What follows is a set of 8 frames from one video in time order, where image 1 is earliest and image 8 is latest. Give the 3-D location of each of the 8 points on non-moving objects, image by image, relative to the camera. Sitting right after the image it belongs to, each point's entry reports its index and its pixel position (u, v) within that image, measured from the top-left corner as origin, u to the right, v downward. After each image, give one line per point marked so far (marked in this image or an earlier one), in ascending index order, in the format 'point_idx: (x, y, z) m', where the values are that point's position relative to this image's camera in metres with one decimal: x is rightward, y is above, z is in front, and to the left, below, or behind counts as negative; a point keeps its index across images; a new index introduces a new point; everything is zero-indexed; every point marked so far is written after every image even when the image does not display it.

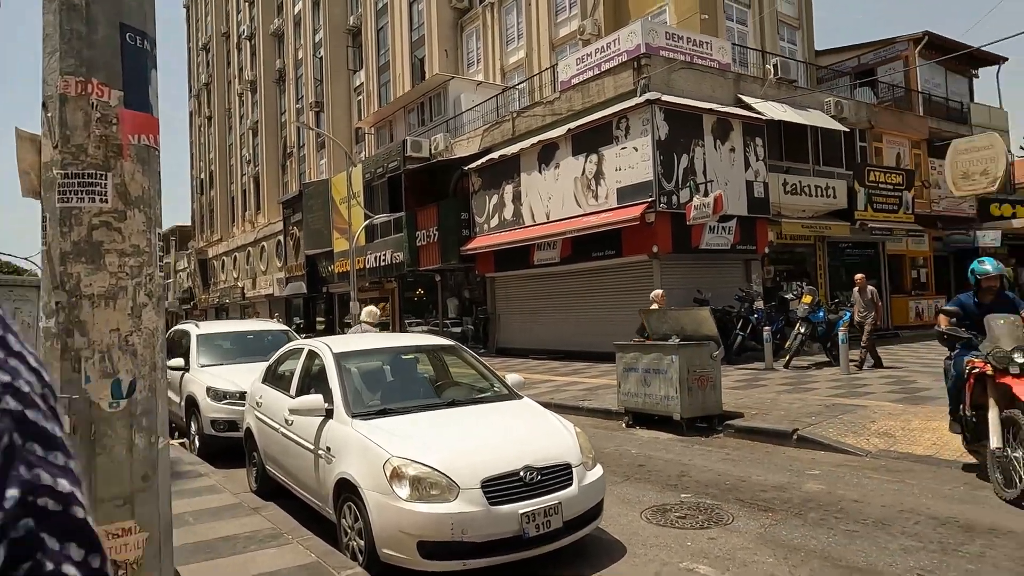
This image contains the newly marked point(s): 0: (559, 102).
0: (+1.4, +5.3, +19.1) m
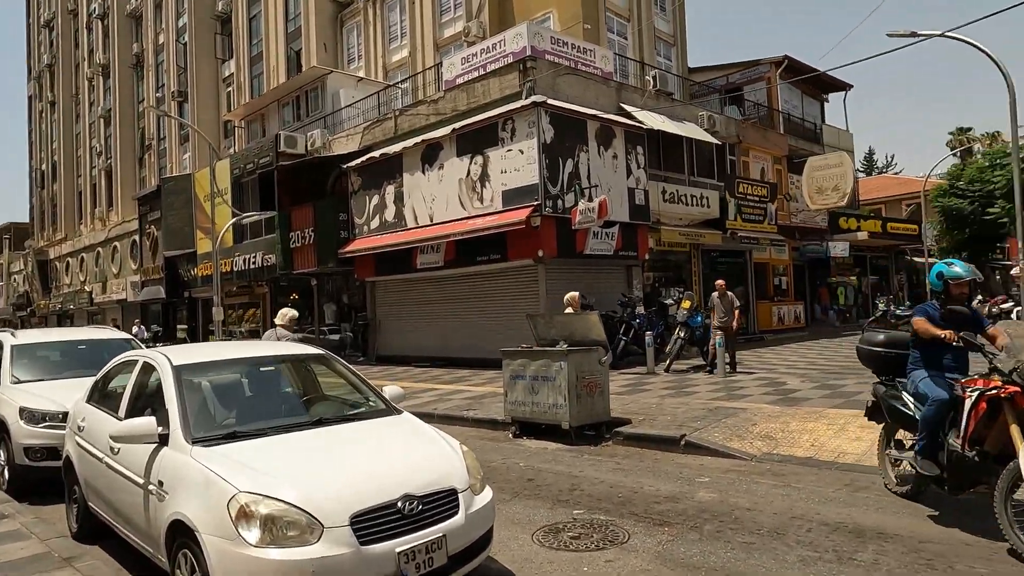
0: (-1.9, +5.2, +18.5) m
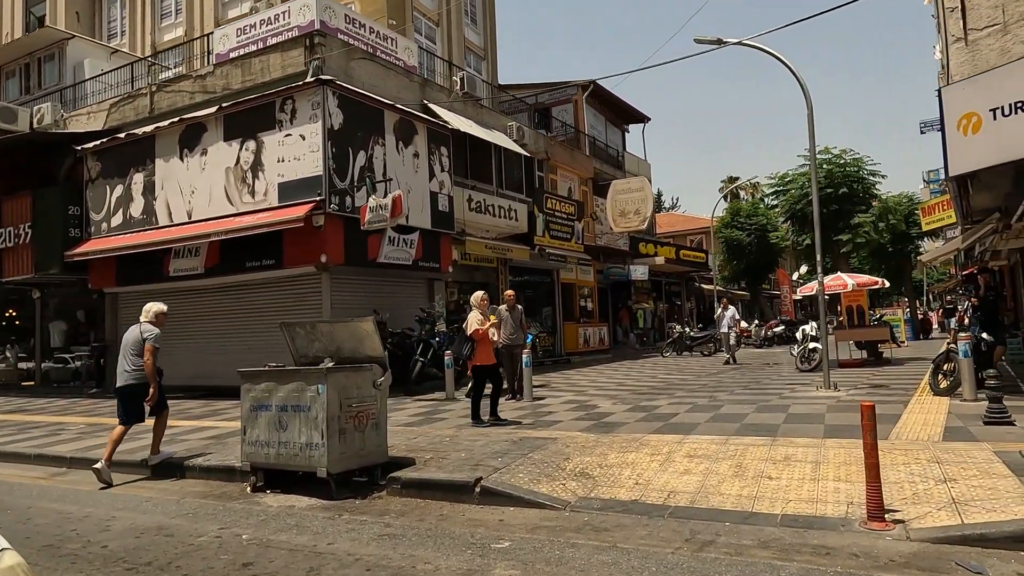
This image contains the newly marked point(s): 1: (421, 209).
0: (-7.0, +4.9, +15.4) m
1: (-2.0, +1.8, +14.9) m
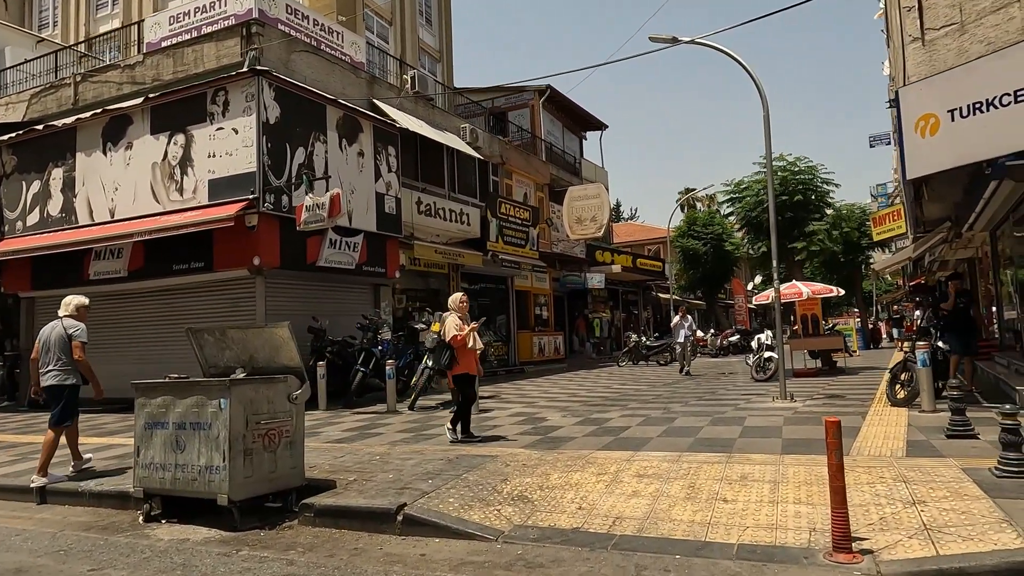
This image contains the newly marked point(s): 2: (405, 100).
0: (-8.1, +4.8, +14.4) m
1: (-3.1, +1.6, +14.1) m
2: (-2.8, +4.9, +17.1) m
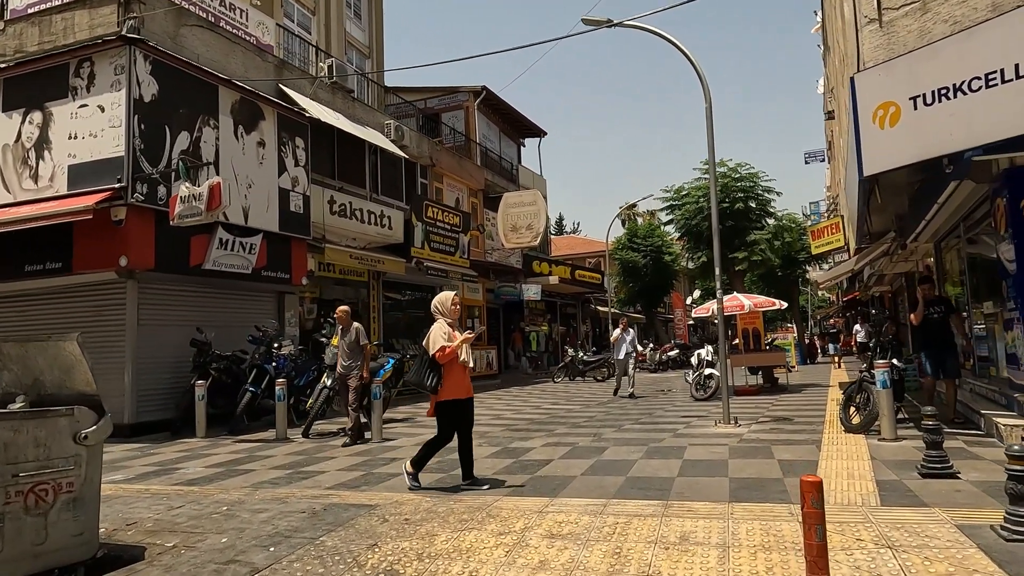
0: (-9.5, +4.7, +12.4) m
1: (-4.6, +1.5, +12.5) m
2: (-4.5, +4.7, +15.6) m
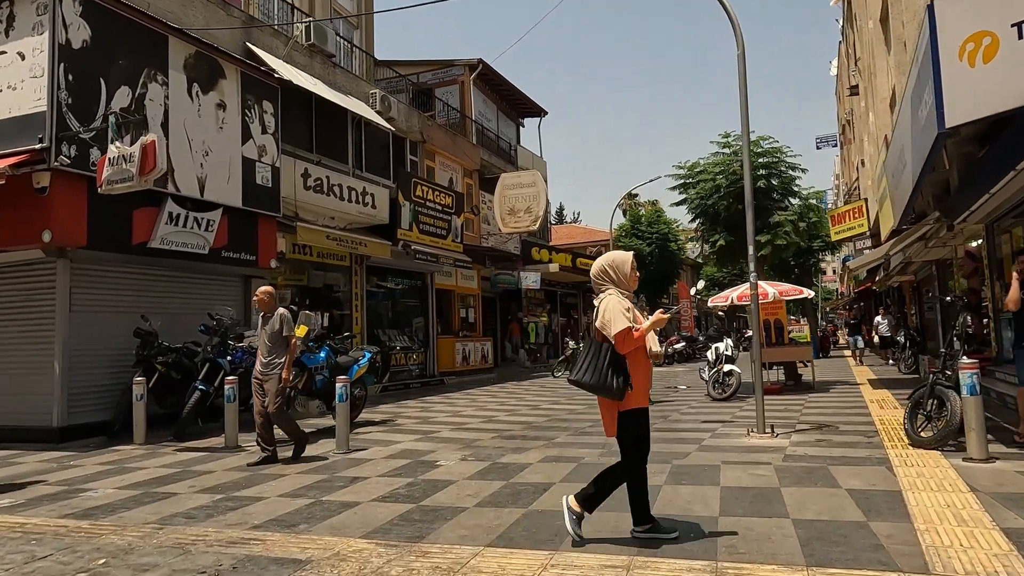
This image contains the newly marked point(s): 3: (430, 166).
0: (-9.6, +5.0, +10.8) m
1: (-4.7, +1.8, +10.9) m
2: (-4.6, +5.0, +14.0) m
3: (-2.4, +3.6, +19.4) m
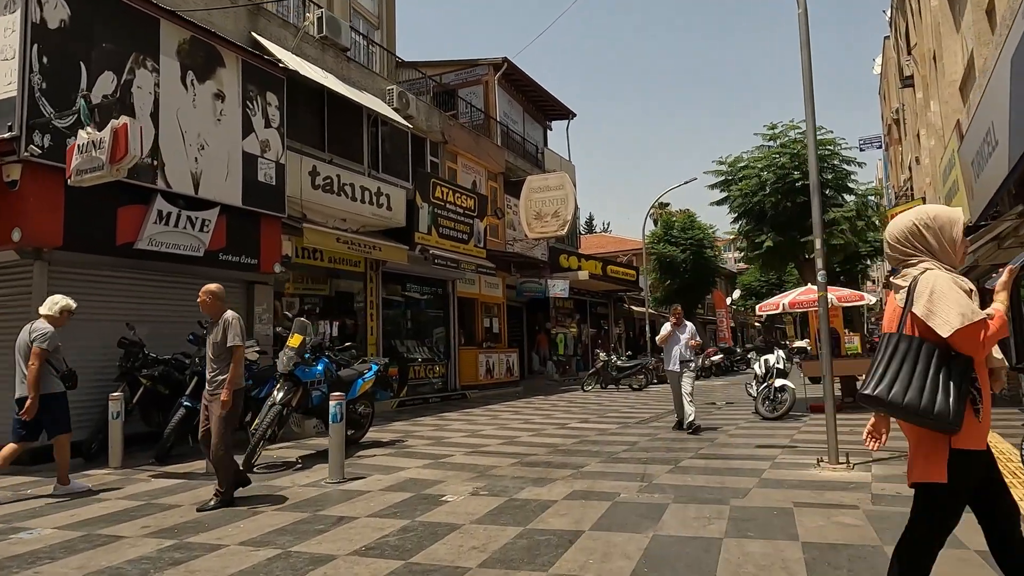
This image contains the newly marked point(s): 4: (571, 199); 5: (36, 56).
0: (-9.3, +4.9, +10.2) m
1: (-4.4, +1.7, +10.0) m
2: (-4.1, +4.8, +13.1) m
3: (-1.7, +3.3, +18.5) m
4: (+1.7, +2.6, +19.1) m
5: (-5.6, +2.7, +7.7) m
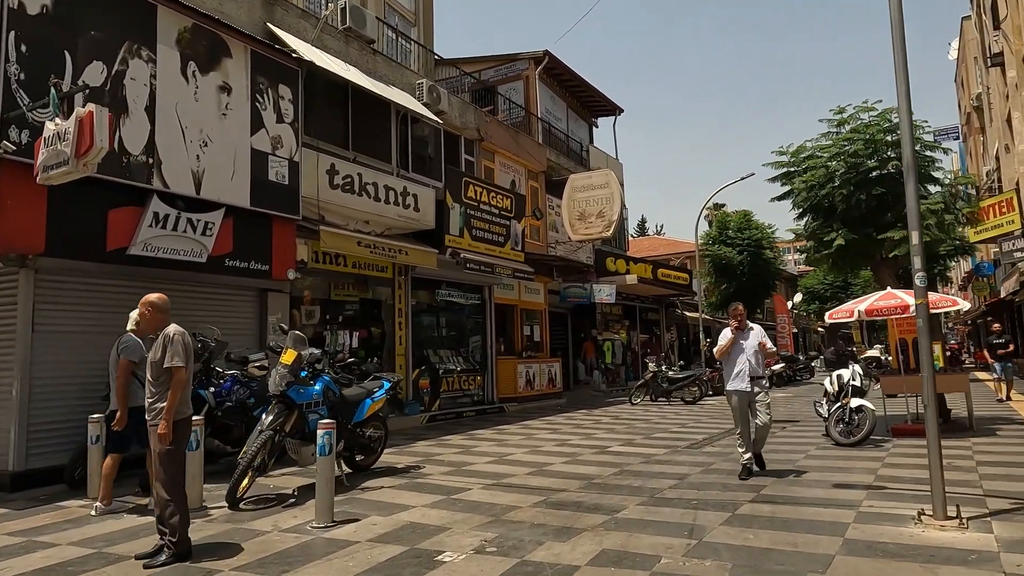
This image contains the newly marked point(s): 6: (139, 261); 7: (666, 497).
0: (-8.8, +4.8, +9.9) m
1: (-3.9, +1.6, +9.3) m
2: (-3.4, +4.7, +12.3) m
3: (-0.6, +3.2, +17.5) m
4: (+2.8, +2.4, +17.8) m
5: (-5.3, +2.6, +7.1) m
6: (-4.7, +0.3, +8.2) m
7: (+1.5, -2.0, +6.3) m
